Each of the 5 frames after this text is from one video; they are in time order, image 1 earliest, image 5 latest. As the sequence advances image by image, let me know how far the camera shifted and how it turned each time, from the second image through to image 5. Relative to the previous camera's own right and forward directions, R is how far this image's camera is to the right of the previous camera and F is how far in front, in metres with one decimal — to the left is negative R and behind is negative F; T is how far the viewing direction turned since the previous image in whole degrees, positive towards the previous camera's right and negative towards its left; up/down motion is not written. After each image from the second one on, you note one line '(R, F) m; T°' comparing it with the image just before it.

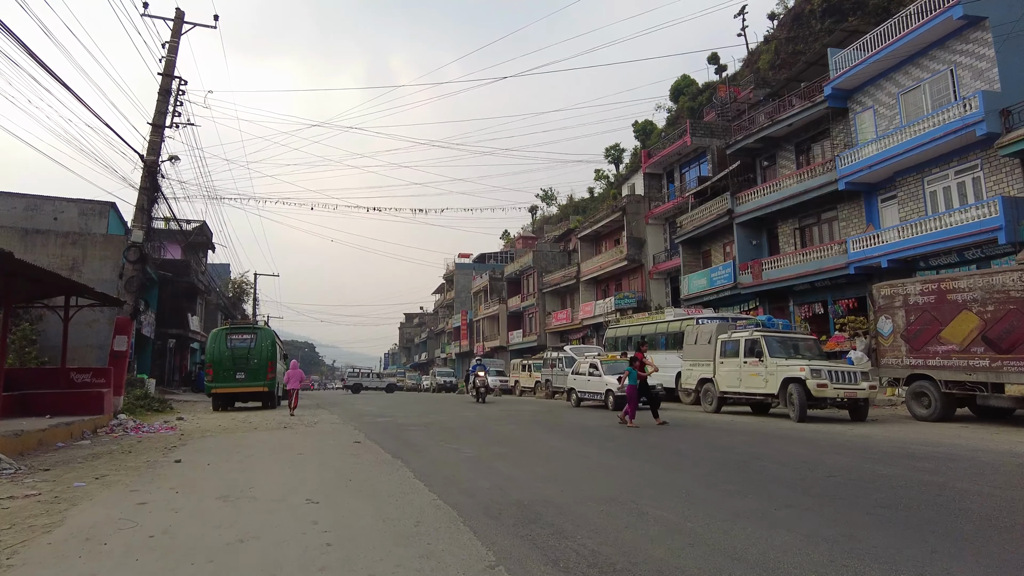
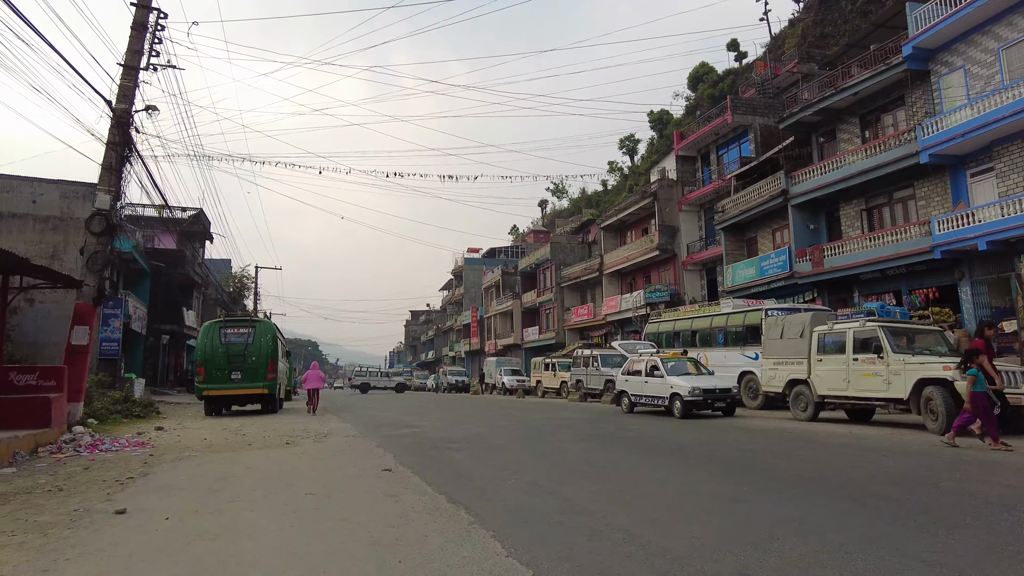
(-1.0, +2.9) m; 0°
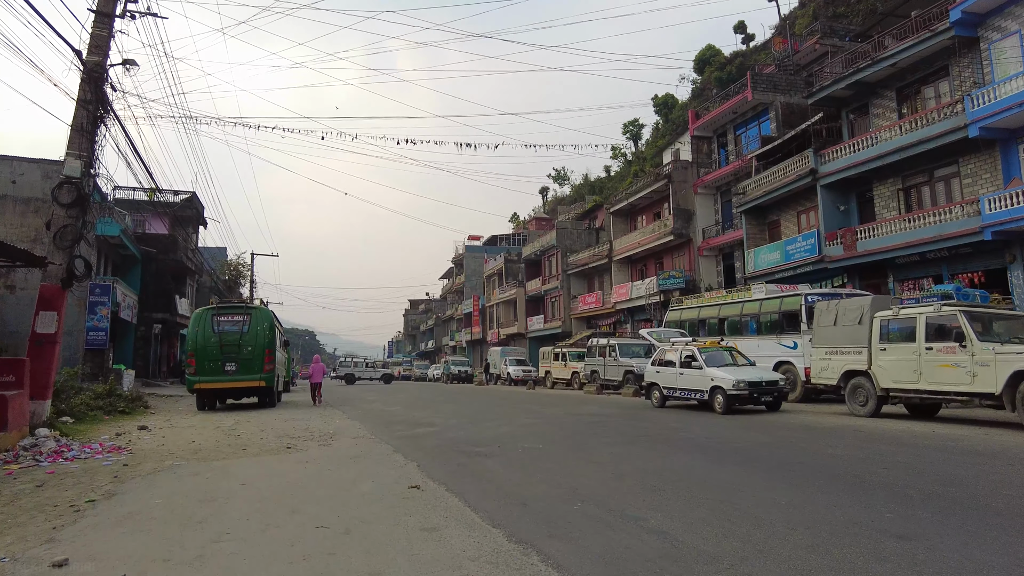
(-0.6, +1.5) m; 0°
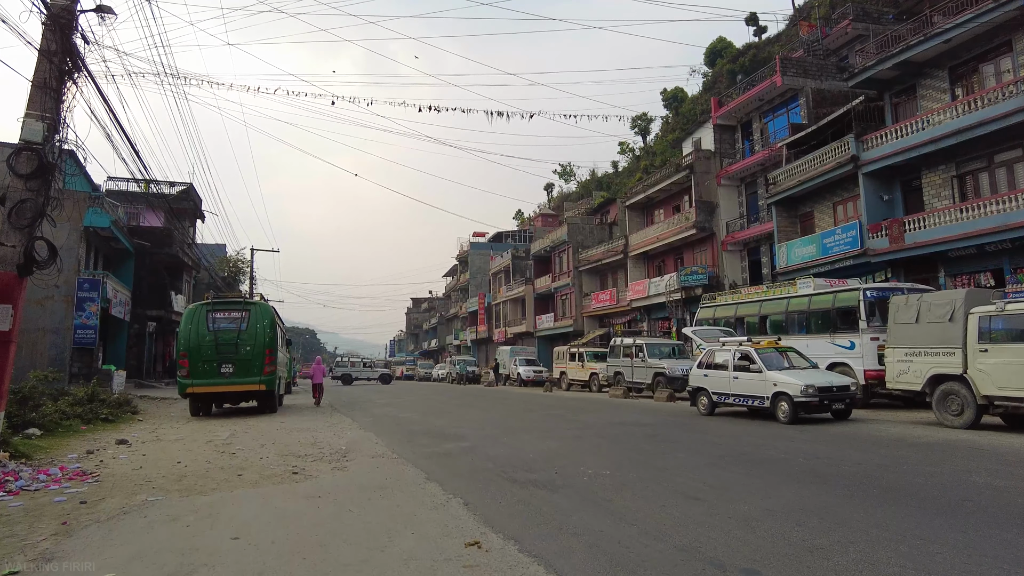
(-0.6, +1.7) m; 0°
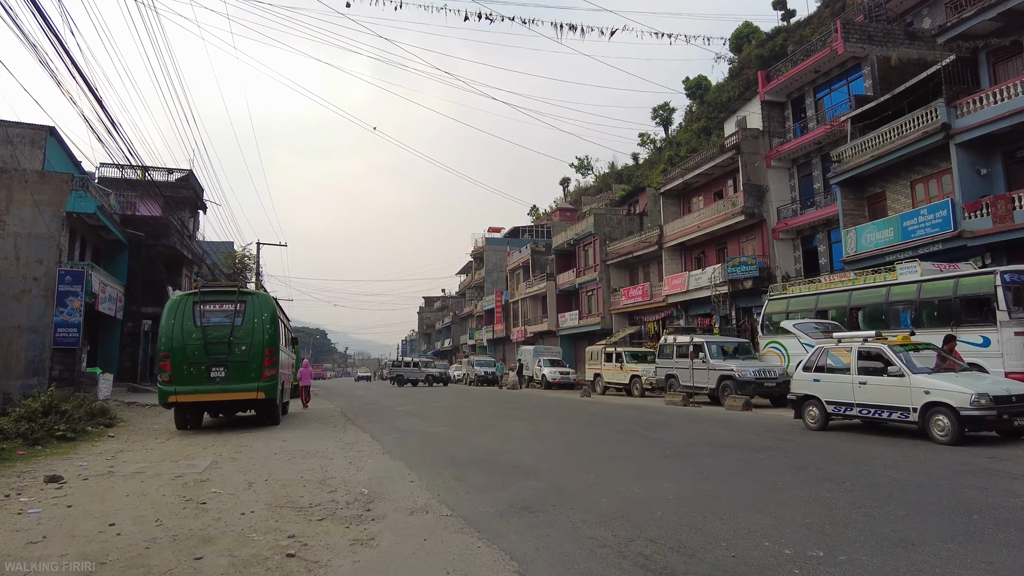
(-0.8, +2.9) m; -1°
